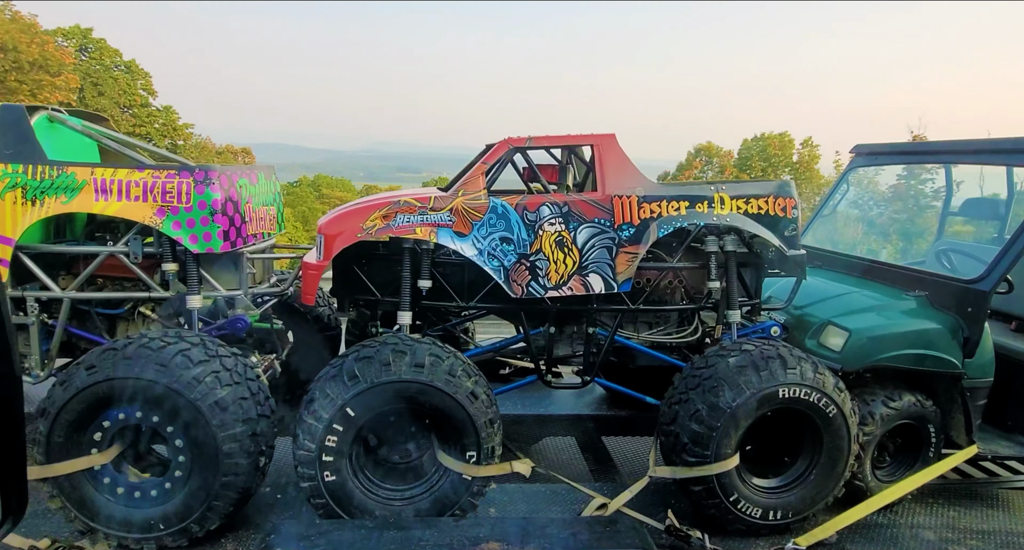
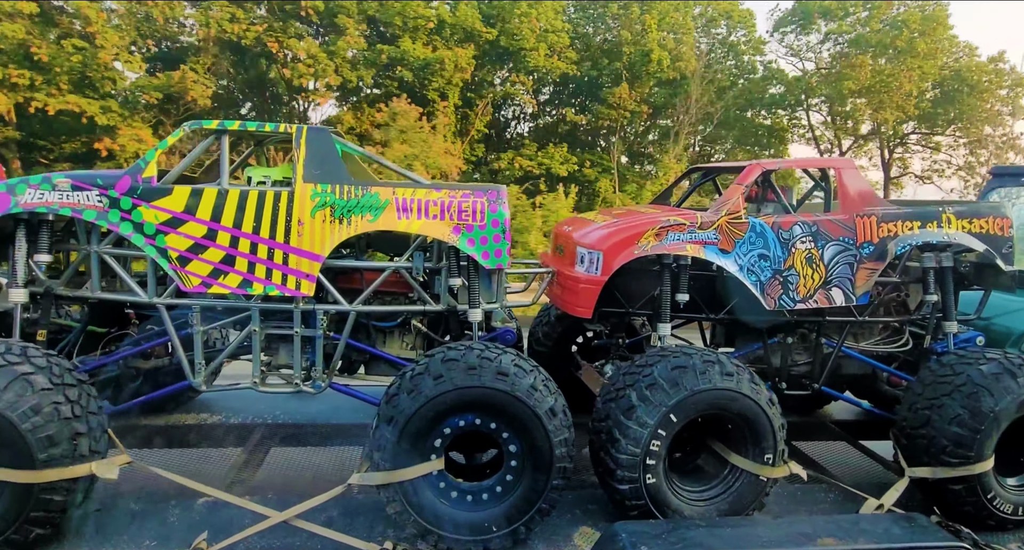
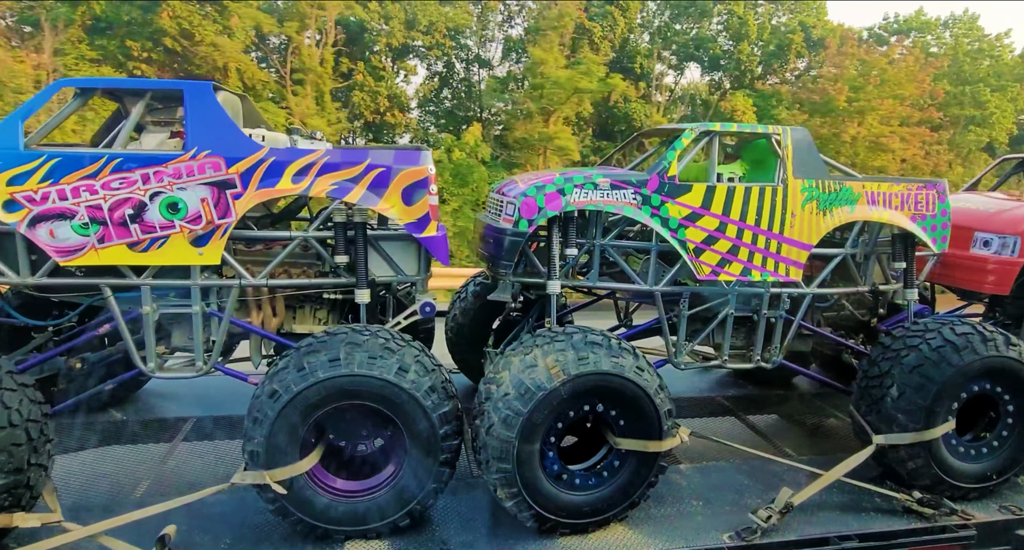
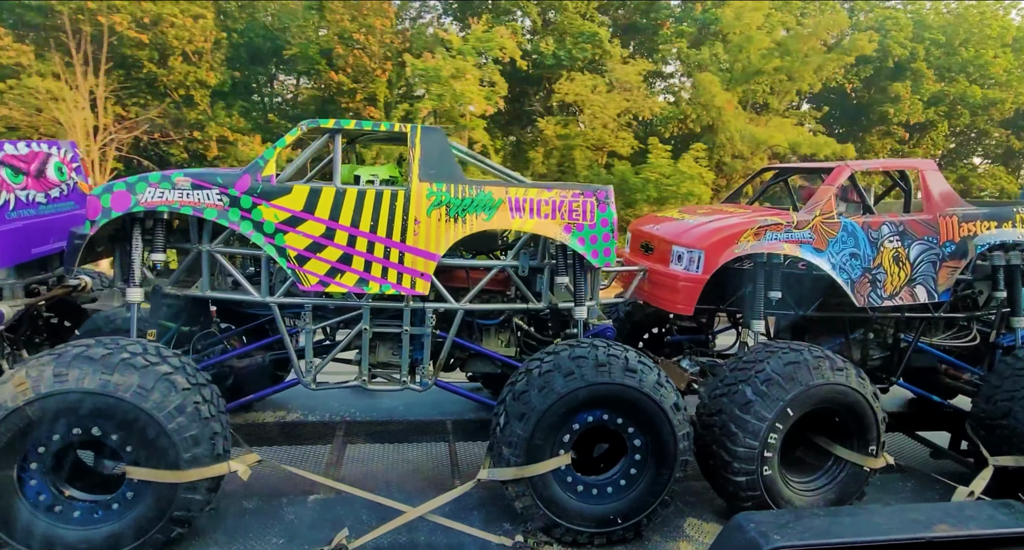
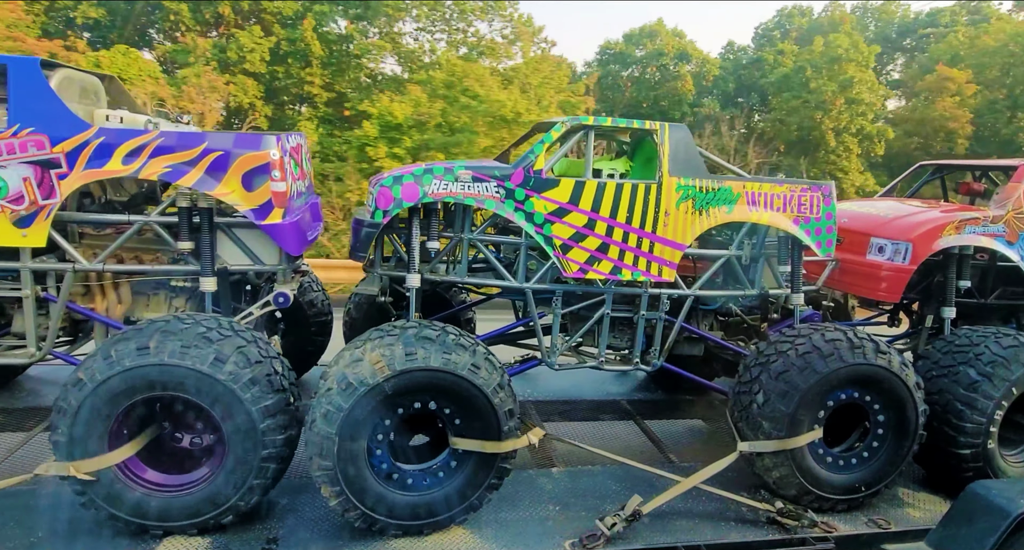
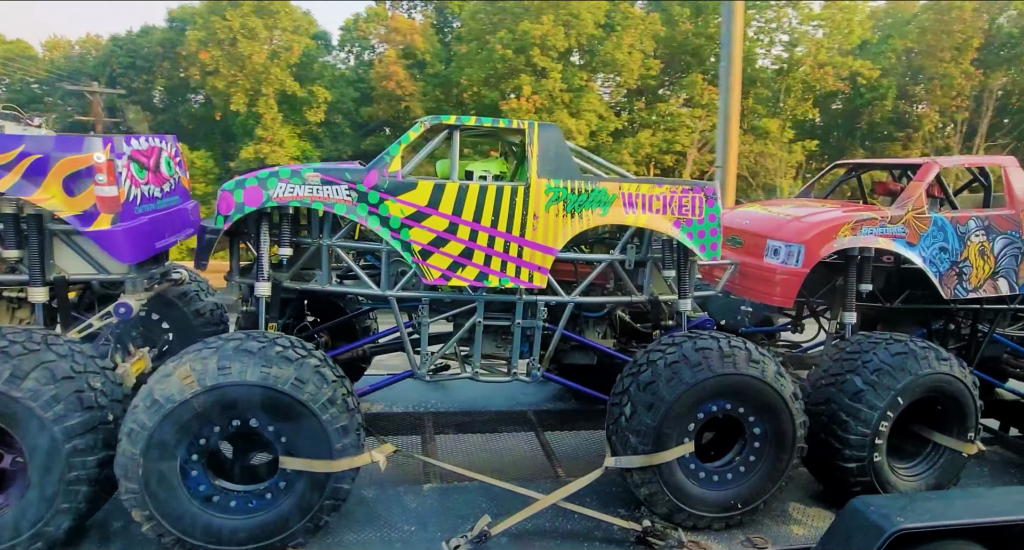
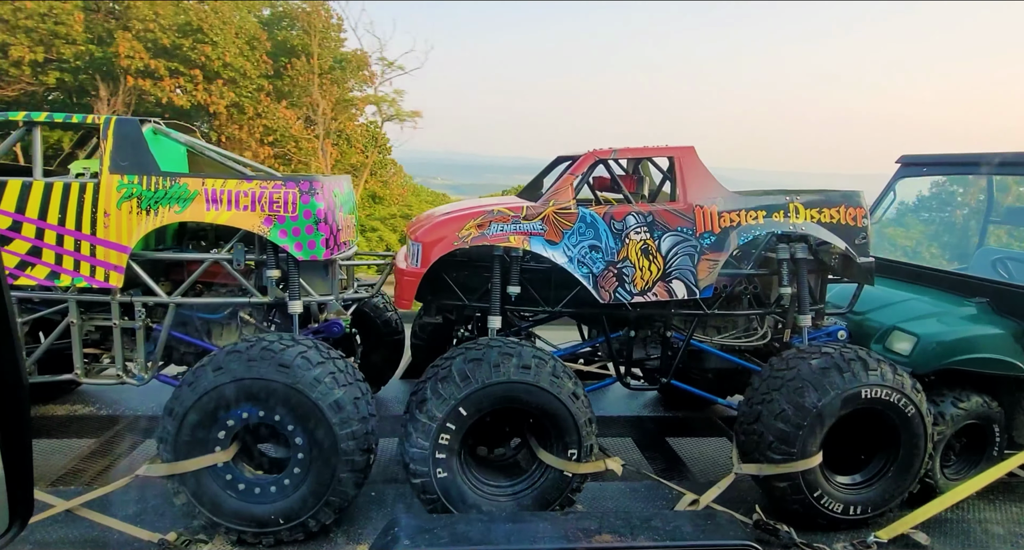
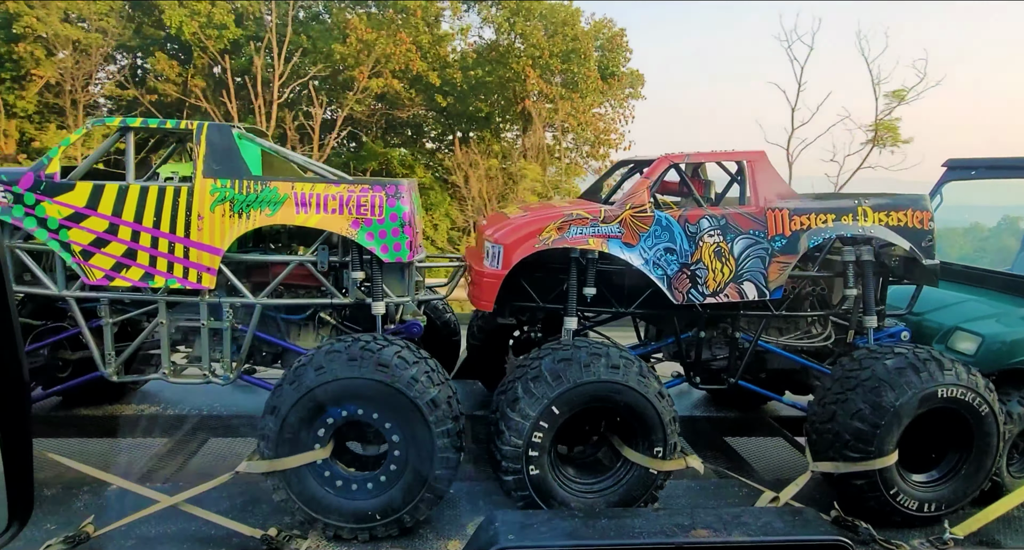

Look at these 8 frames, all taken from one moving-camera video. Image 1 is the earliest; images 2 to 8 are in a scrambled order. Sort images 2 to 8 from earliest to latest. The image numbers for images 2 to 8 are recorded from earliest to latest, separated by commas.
7, 8, 2, 4, 6, 5, 3
